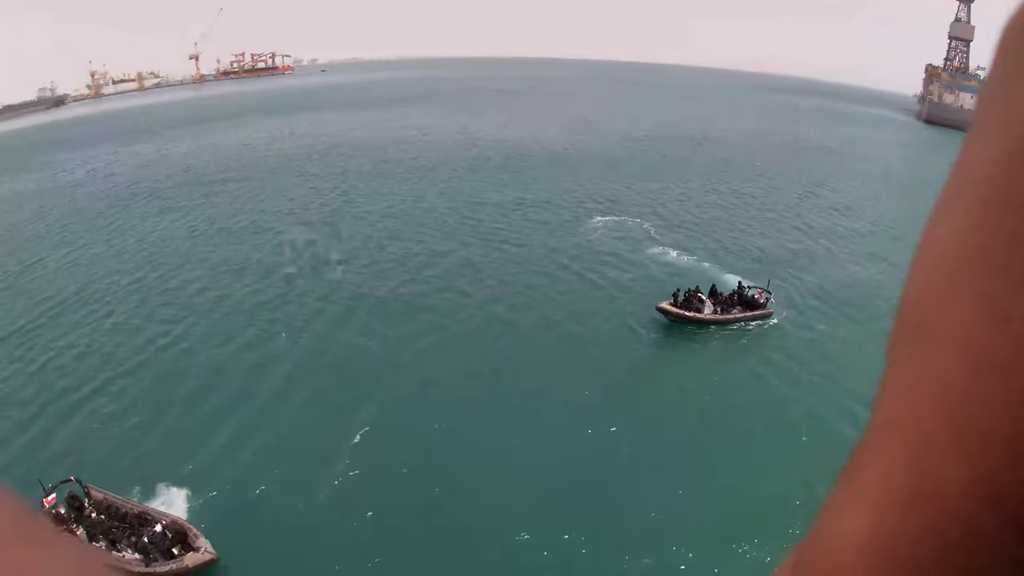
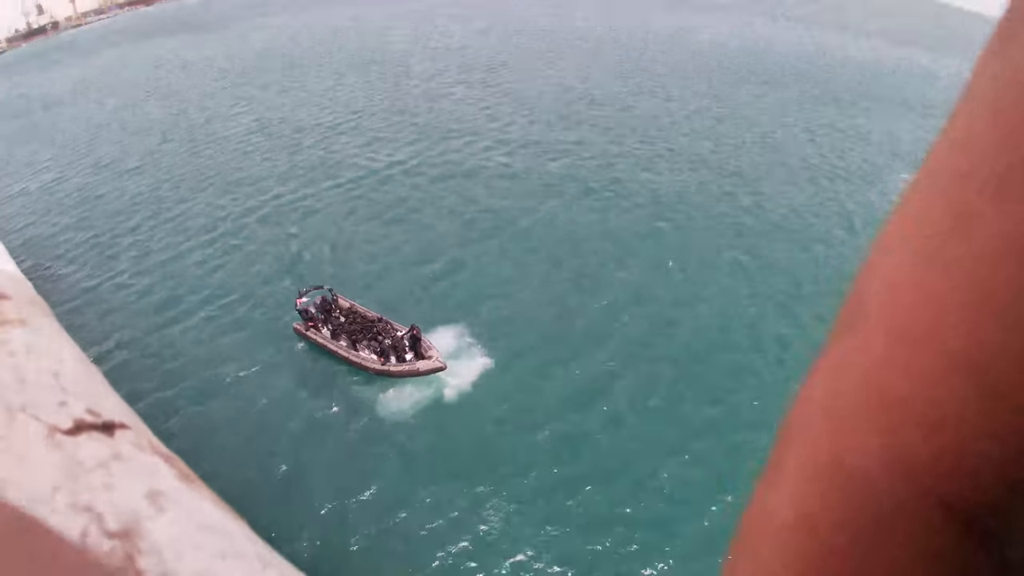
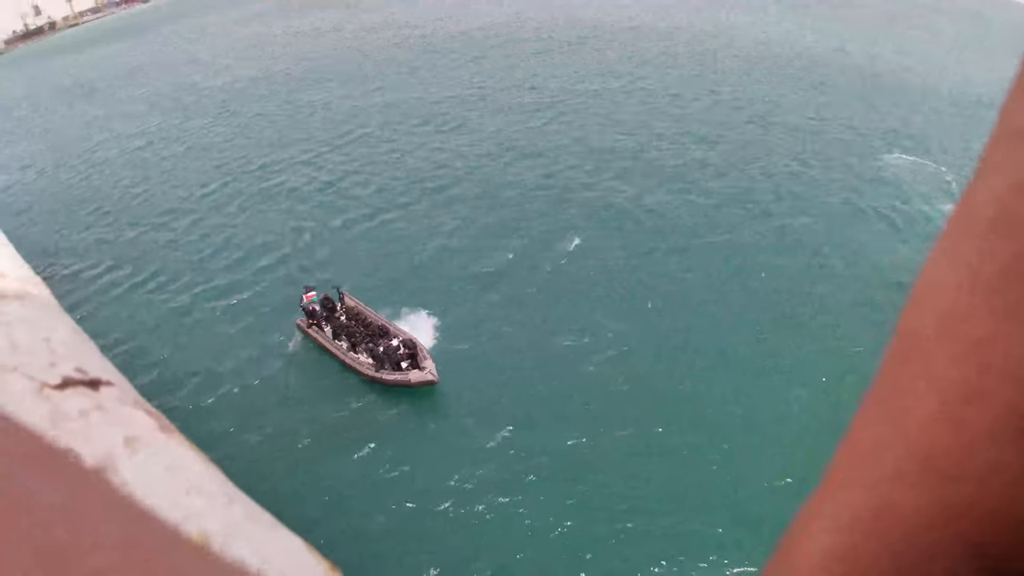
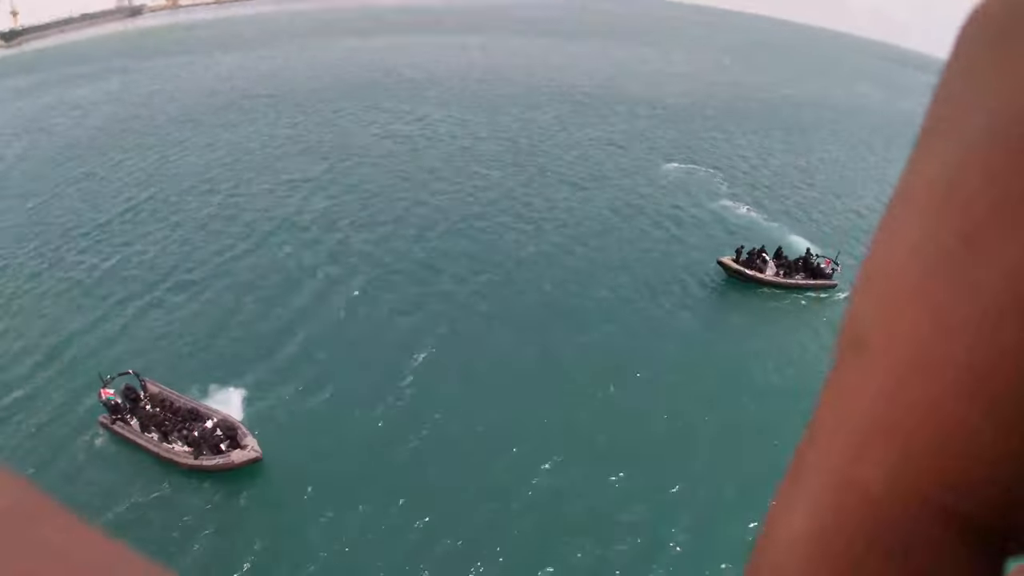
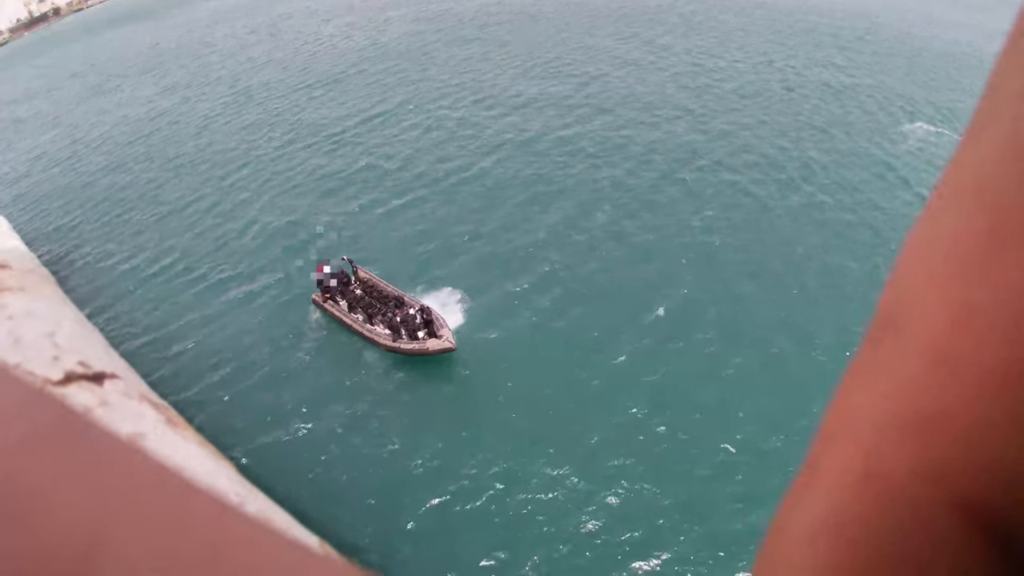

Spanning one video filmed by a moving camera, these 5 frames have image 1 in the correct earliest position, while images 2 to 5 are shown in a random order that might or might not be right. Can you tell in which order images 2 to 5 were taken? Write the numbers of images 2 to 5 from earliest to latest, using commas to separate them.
4, 3, 5, 2
